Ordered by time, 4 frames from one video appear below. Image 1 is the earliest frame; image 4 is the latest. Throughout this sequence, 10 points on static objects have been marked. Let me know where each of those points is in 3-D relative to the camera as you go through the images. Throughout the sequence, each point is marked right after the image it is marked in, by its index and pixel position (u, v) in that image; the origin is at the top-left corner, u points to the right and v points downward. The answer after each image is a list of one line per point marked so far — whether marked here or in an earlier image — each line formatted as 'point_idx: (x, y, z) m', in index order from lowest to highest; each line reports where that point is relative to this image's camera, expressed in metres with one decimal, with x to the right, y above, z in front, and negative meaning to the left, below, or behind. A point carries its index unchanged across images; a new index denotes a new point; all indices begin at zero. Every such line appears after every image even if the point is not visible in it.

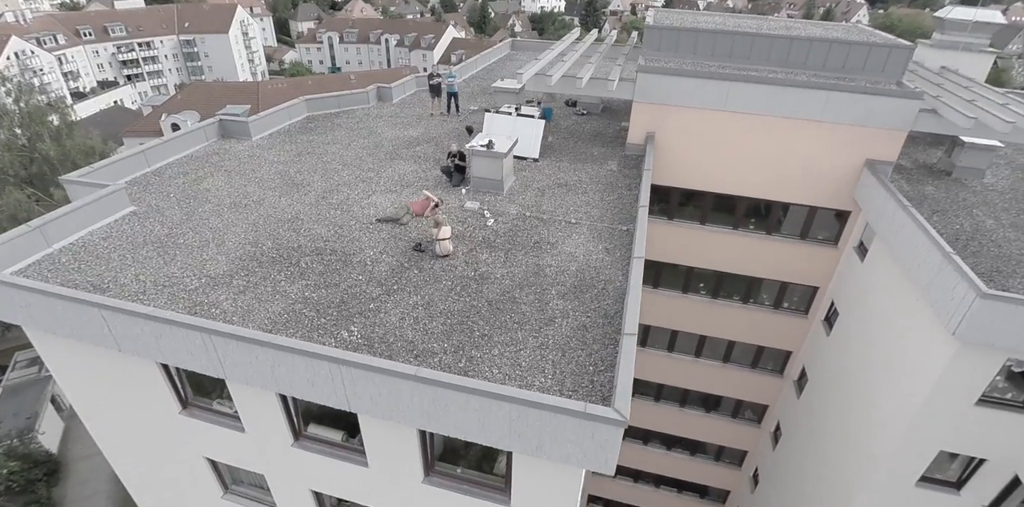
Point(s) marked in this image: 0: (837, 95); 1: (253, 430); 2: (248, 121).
0: (+9.4, +4.5, +15.2) m
1: (-5.1, -3.5, +10.7) m
2: (-8.8, +4.4, +17.9) m
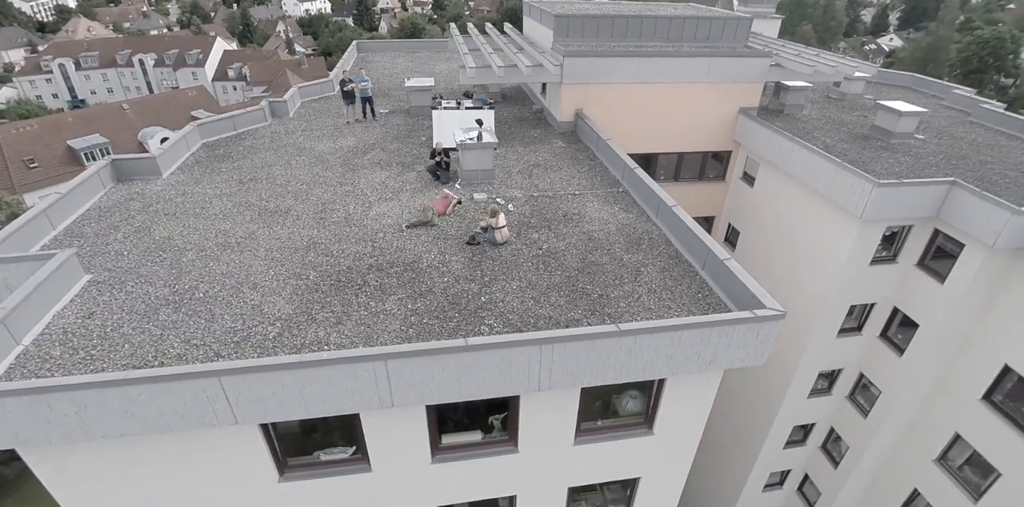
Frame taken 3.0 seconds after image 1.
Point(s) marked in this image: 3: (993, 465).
0: (+7.4, +6.9, +19.1) m
1: (-2.3, -3.9, +10.0) m
2: (-10.0, +2.7, +15.1) m
3: (+14.3, -6.3, +16.0) m
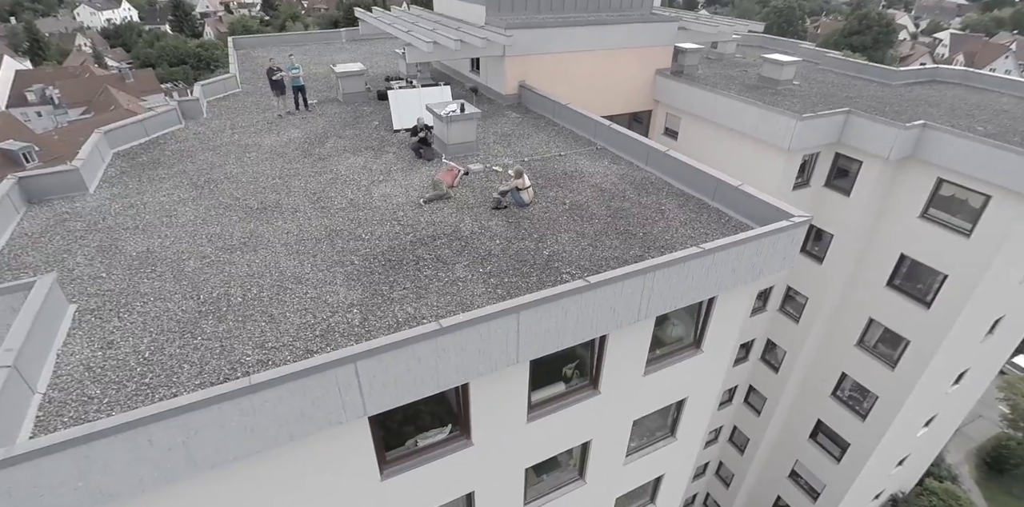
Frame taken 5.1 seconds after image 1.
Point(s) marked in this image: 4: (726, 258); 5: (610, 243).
0: (+4.8, +8.8, +20.7) m
1: (-0.4, -3.2, +9.7) m
2: (-10.1, +2.0, +12.5) m
3: (+14.3, -3.0, +19.7) m
4: (+4.0, -0.1, +10.0) m
5: (+2.0, +0.2, +11.0) m
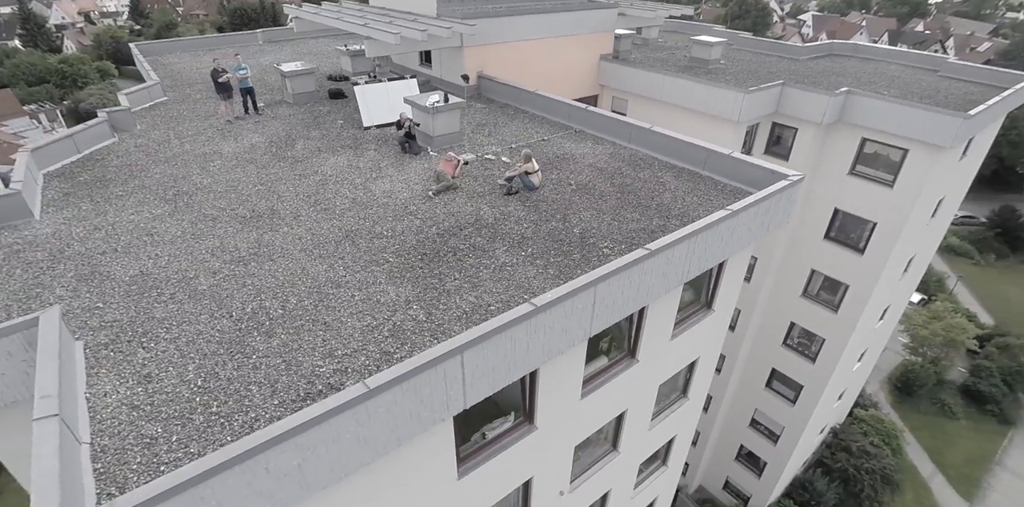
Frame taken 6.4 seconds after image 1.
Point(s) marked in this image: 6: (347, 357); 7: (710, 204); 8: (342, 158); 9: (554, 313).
0: (+2.7, +9.6, +21.3) m
1: (+0.7, -2.9, +9.6) m
2: (-9.8, +1.2, +10.8) m
3: (+13.4, -1.2, +21.9) m
4: (+4.7, +0.7, +10.6) m
5: (+2.5, +0.8, +11.3) m
6: (-2.3, -1.5, +7.5) m
7: (+4.4, +1.1, +11.9) m
8: (-4.4, +2.4, +13.8) m
9: (+0.6, -0.8, +7.7) m
